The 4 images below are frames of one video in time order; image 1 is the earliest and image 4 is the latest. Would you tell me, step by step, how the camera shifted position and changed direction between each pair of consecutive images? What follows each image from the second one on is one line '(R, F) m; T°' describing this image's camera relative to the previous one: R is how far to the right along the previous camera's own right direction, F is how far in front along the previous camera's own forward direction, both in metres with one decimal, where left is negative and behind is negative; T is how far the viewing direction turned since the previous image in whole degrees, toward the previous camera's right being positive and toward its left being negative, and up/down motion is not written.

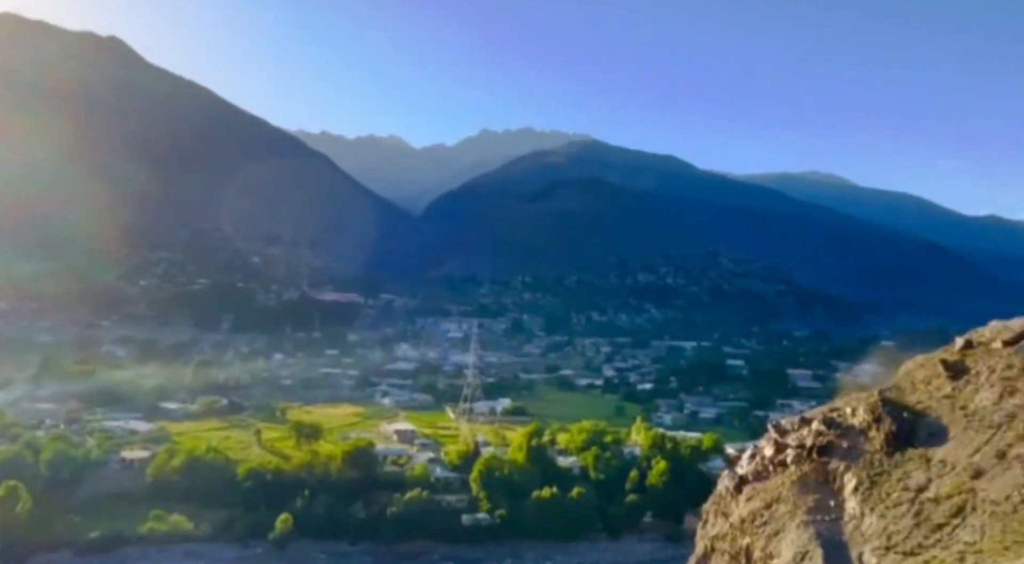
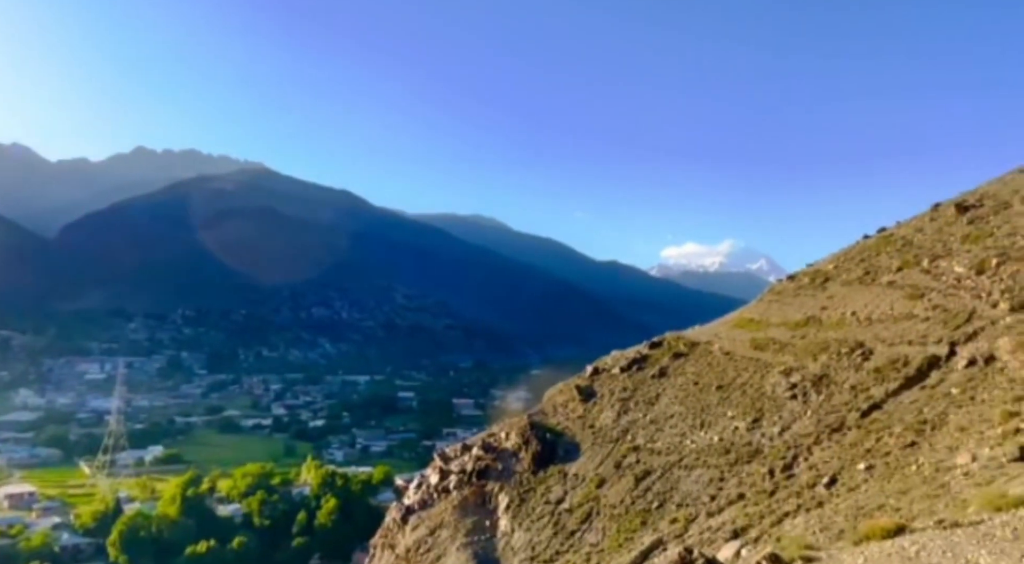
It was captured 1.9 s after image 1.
(0.0, -0.3) m; +21°
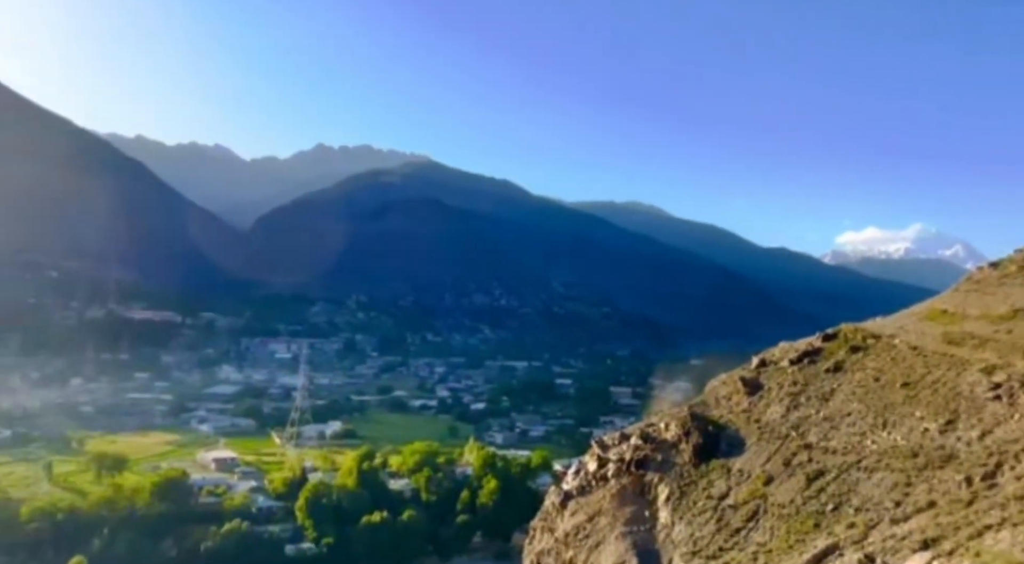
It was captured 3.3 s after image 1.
(0.0, +0.1) m; -10°
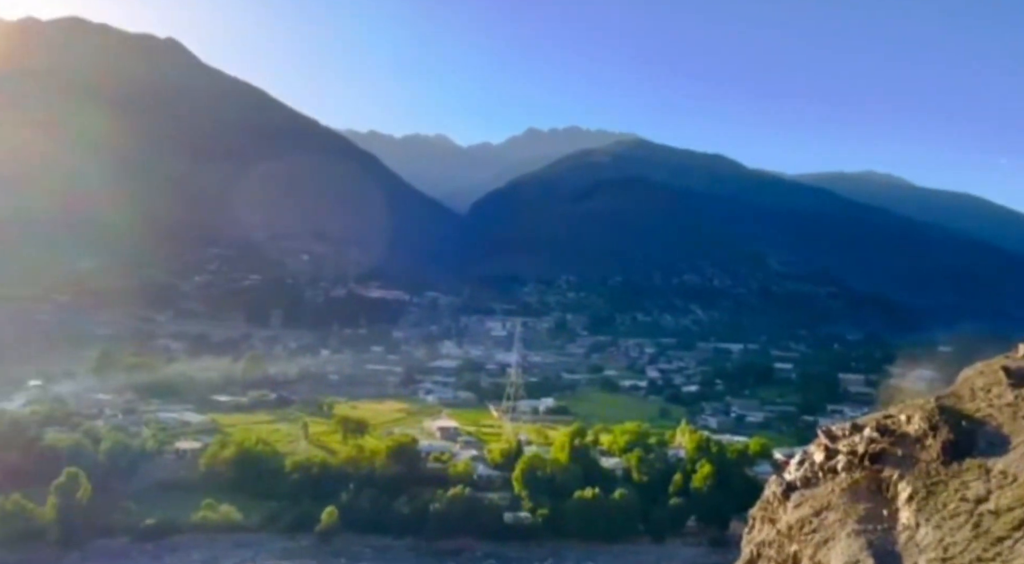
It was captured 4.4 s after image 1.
(-0.1, +0.2) m; -14°
